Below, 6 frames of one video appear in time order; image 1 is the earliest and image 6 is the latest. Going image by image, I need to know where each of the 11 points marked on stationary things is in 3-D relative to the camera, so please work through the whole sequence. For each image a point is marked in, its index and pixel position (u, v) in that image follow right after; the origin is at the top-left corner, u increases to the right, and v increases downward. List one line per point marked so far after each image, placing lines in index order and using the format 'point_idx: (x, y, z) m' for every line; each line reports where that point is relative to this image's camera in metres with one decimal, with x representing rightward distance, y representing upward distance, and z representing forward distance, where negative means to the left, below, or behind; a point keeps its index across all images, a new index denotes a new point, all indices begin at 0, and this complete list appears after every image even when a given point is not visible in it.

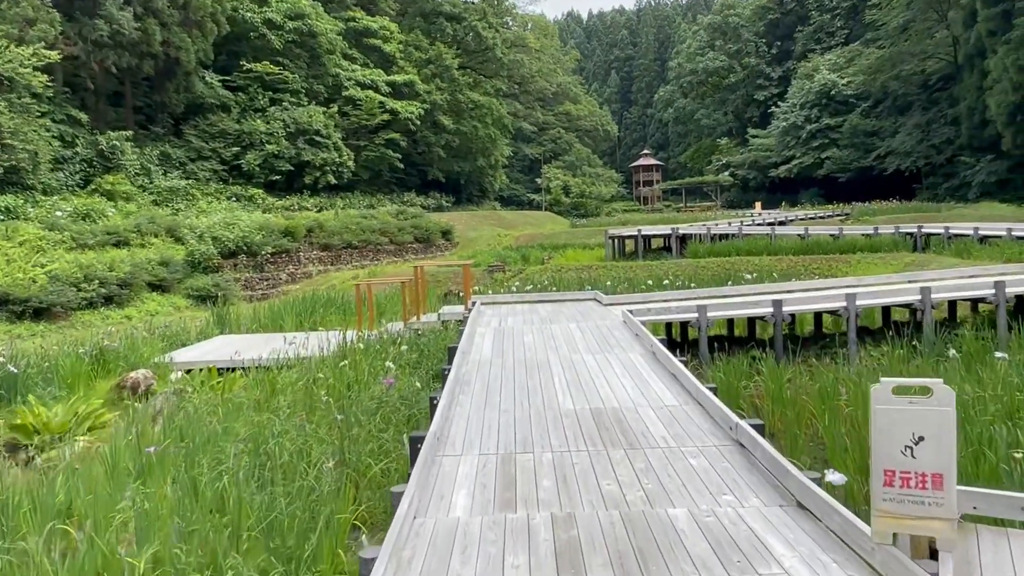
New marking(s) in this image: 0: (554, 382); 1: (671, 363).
0: (+0.3, -0.6, +4.8) m
1: (+1.1, -0.5, +4.9) m
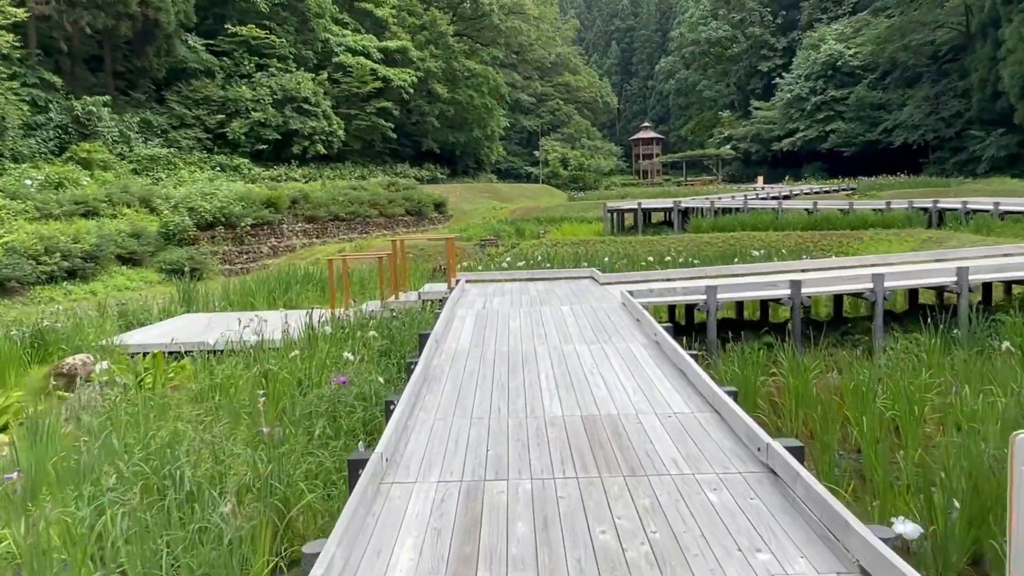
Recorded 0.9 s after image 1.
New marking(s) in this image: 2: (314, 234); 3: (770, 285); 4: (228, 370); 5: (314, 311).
0: (+0.2, -0.5, +4.1) m
1: (+0.9, -0.4, +4.1) m
2: (-4.8, +1.3, +18.0) m
3: (+2.2, 0.0, +6.2) m
4: (-1.8, -0.5, +4.7) m
5: (-2.1, -0.2, +7.8) m
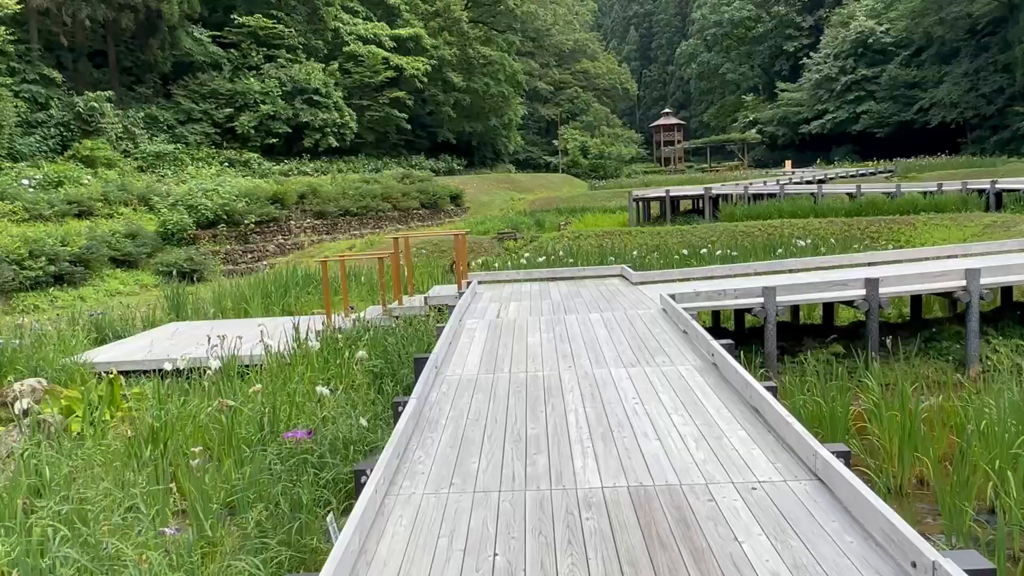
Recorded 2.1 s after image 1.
0: (+0.2, -0.6, +3.1) m
1: (+1.0, -0.4, +3.1) m
2: (-4.4, +1.3, +17.1) m
3: (+2.3, 0.0, +5.2) m
4: (-1.7, -0.6, +3.8) m
5: (-1.9, -0.3, +6.9) m
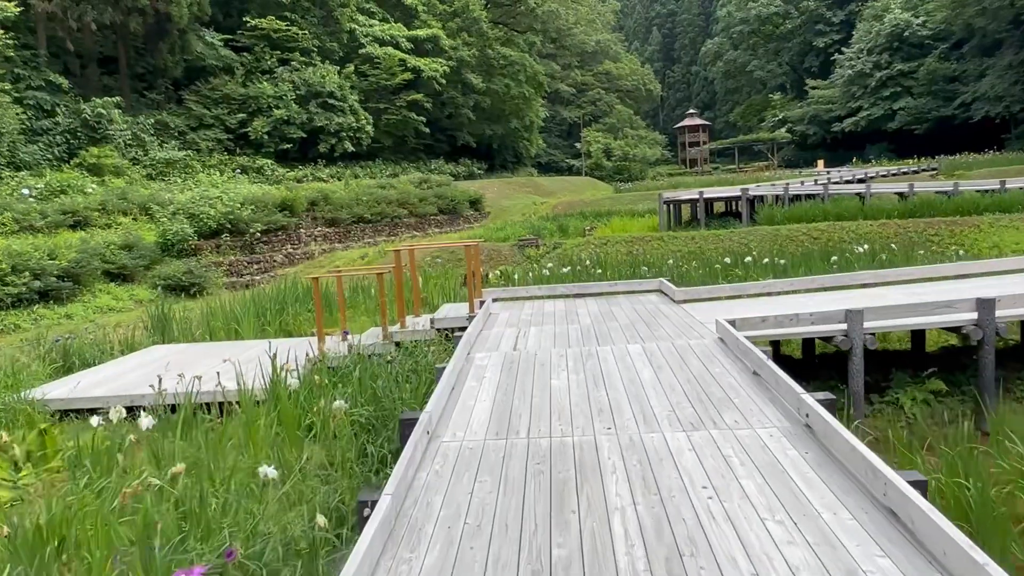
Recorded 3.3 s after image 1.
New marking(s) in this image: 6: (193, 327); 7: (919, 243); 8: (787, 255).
0: (+0.3, -0.7, +2.1) m
1: (+1.1, -0.5, +2.1) m
2: (-3.9, +1.1, +16.3) m
3: (+2.4, -0.1, +4.1) m
4: (-1.6, -0.8, +2.8) m
5: (-1.7, -0.5, +6.0) m
6: (-3.5, -0.4, +8.1) m
7: (+5.6, +0.6, +10.2) m
8: (+3.6, +0.4, +9.6) m
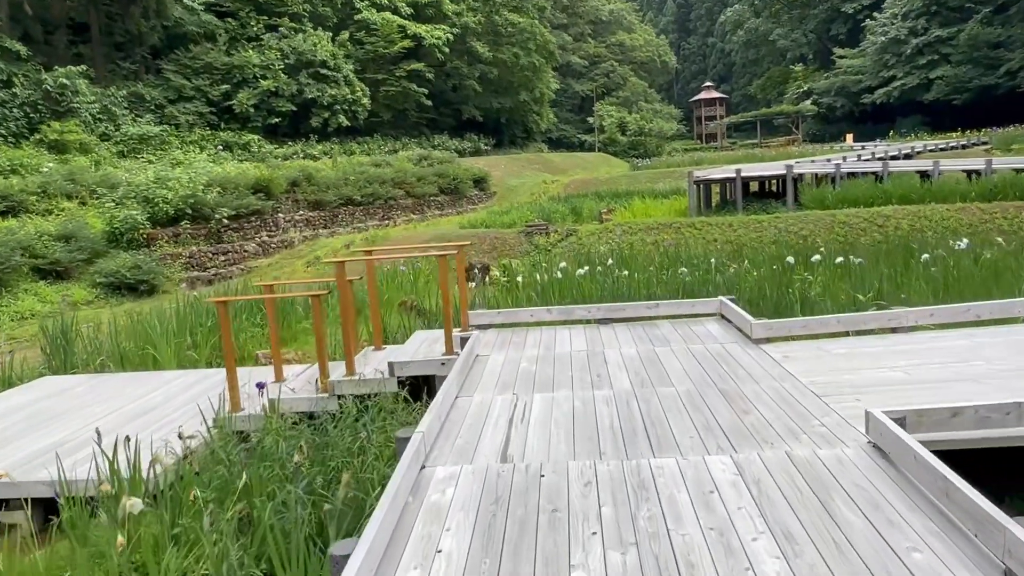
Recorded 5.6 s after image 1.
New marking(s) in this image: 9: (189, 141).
0: (+0.2, -1.0, +0.3) m
1: (+1.0, -0.8, +0.3) m
2: (-3.8, +1.2, +14.4) m
3: (+2.4, -0.3, +2.2) m
4: (-1.7, -1.0, +1.0) m
5: (-1.8, -0.6, +4.2) m
6: (-3.5, -0.5, +6.3) m
7: (+5.6, +0.6, +8.3) m
8: (+3.6, +0.4, +7.7) m
9: (-8.3, +3.8, +19.2) m
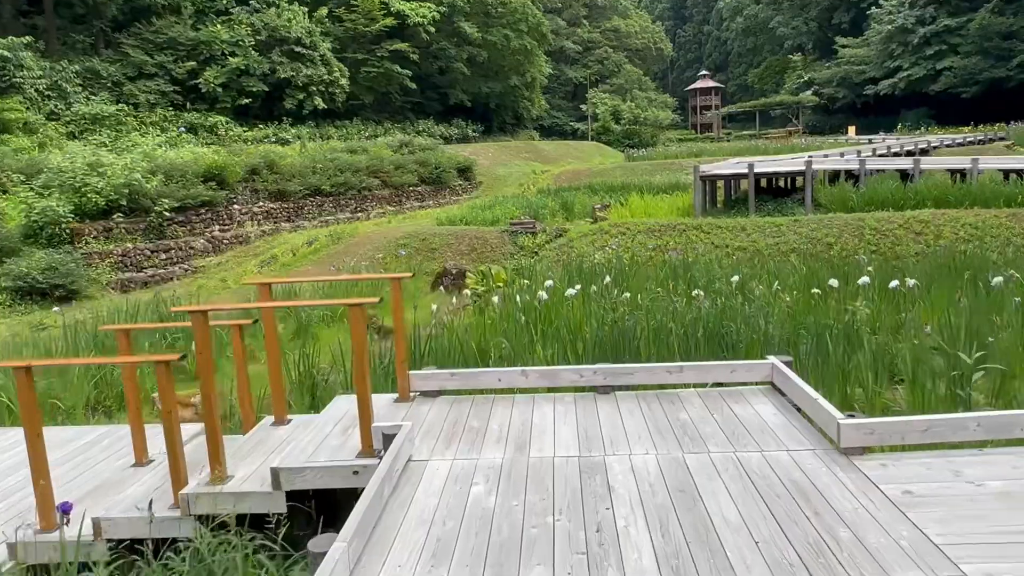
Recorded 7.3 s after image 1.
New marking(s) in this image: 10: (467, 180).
0: (+0.1, -1.3, -1.1) m
1: (+0.9, -1.1, -1.1) m
2: (-4.0, +1.2, +12.9) m
3: (+2.2, -0.6, +0.9) m
4: (-1.8, -1.3, -0.4) m
5: (-1.9, -0.8, +2.7) m
6: (-3.7, -0.7, +4.8) m
7: (+5.4, +0.4, +6.9) m
8: (+3.4, +0.2, +6.3) m
9: (-8.6, +3.9, +17.6) m
10: (-1.2, +2.6, +18.3) m
